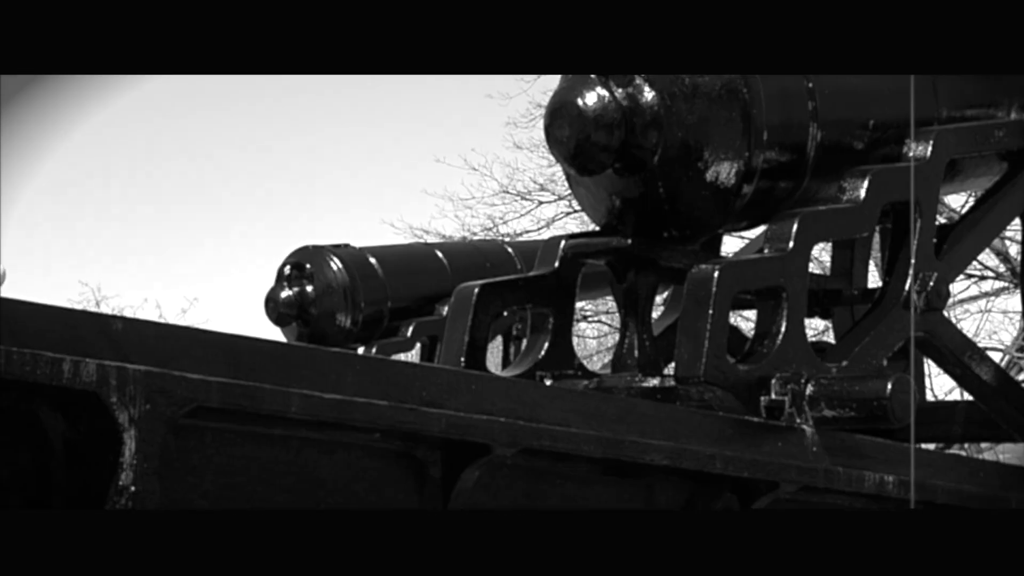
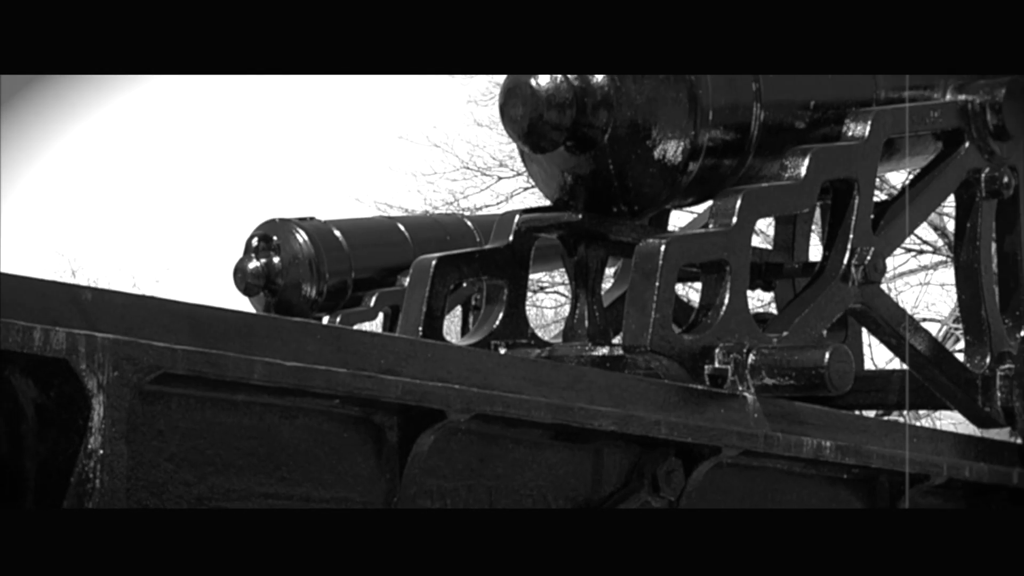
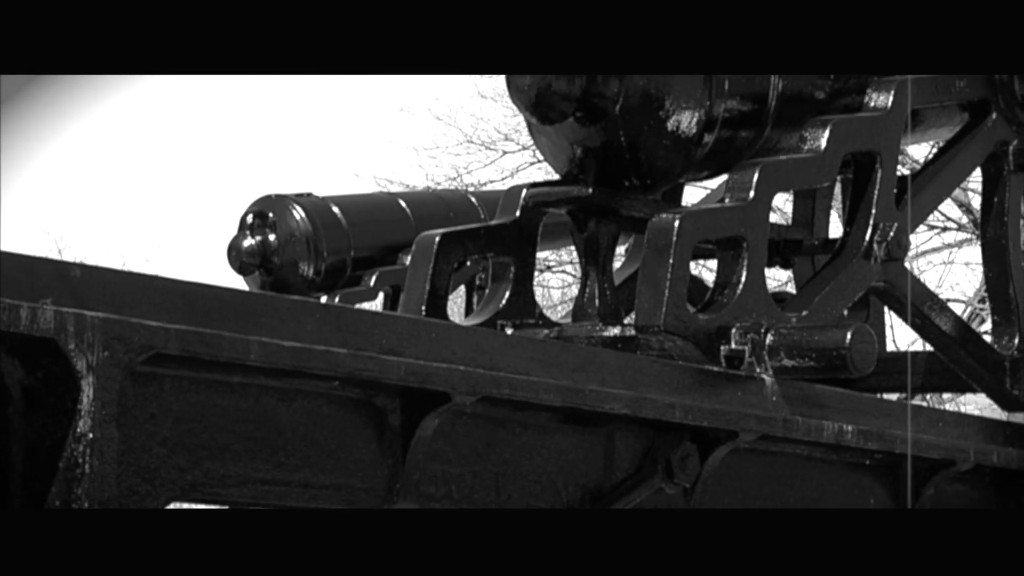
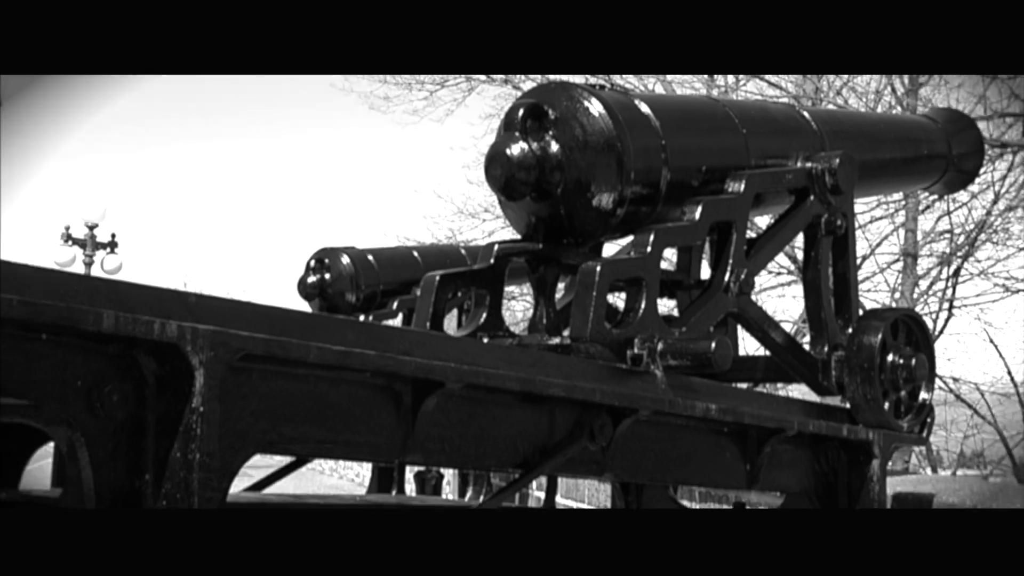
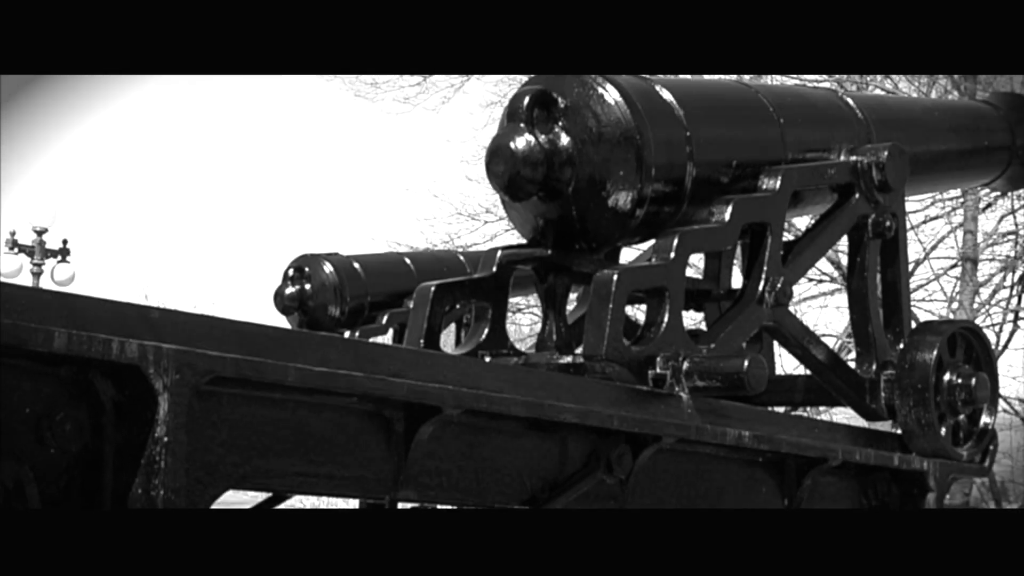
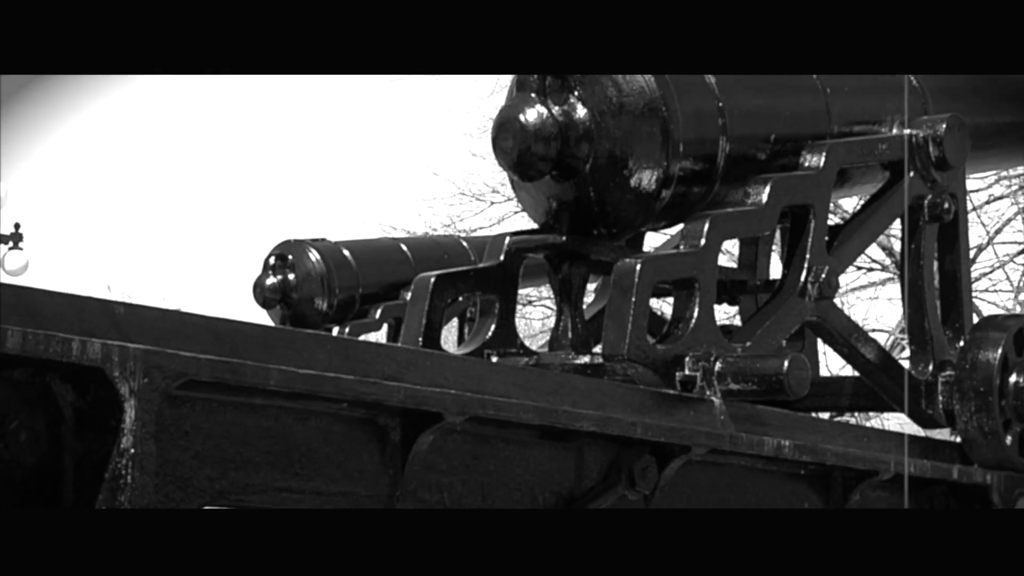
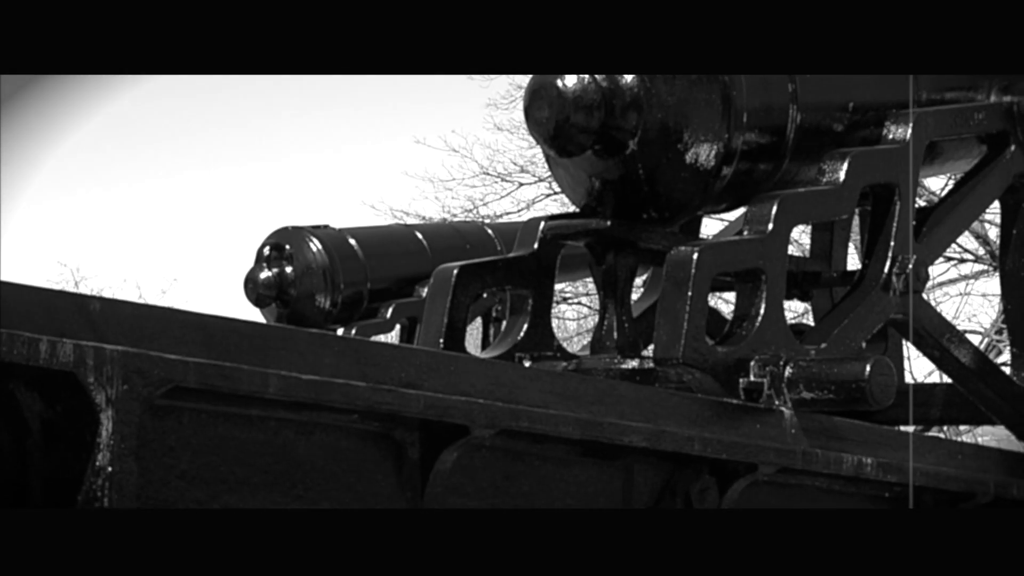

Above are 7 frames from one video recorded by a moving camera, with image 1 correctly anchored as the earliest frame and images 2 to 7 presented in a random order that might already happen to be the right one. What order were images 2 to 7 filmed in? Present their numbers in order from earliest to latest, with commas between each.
7, 3, 2, 6, 5, 4
